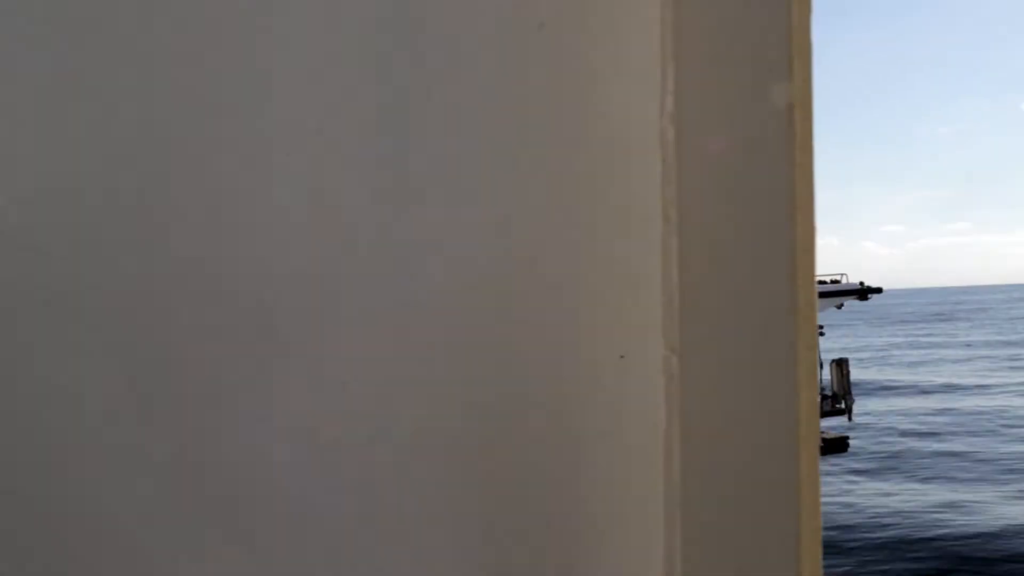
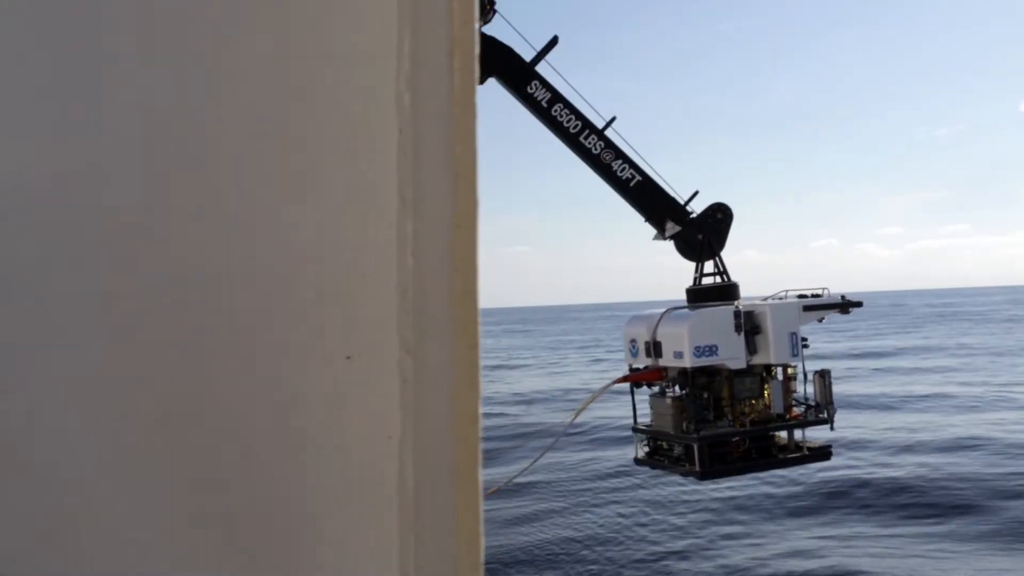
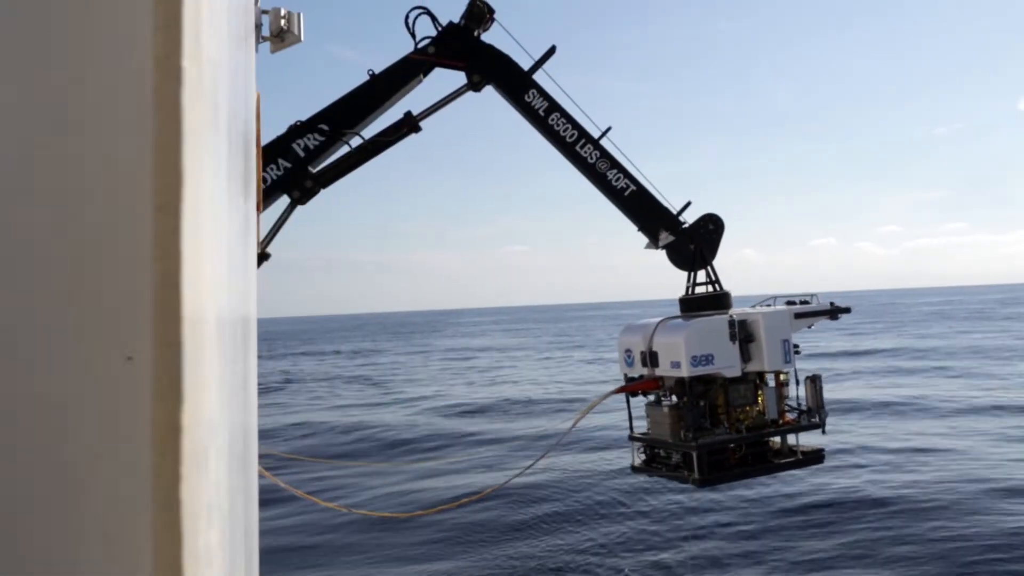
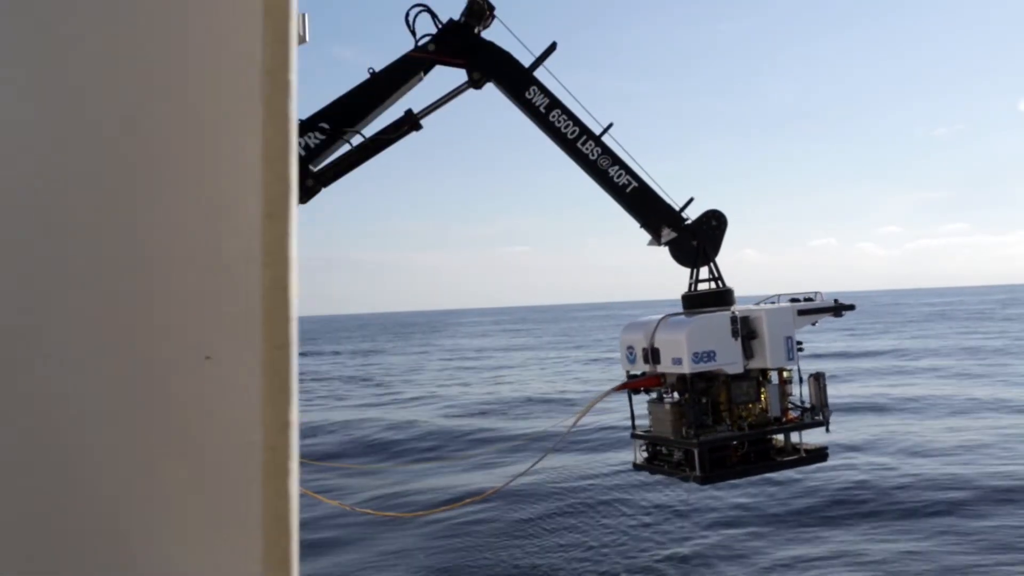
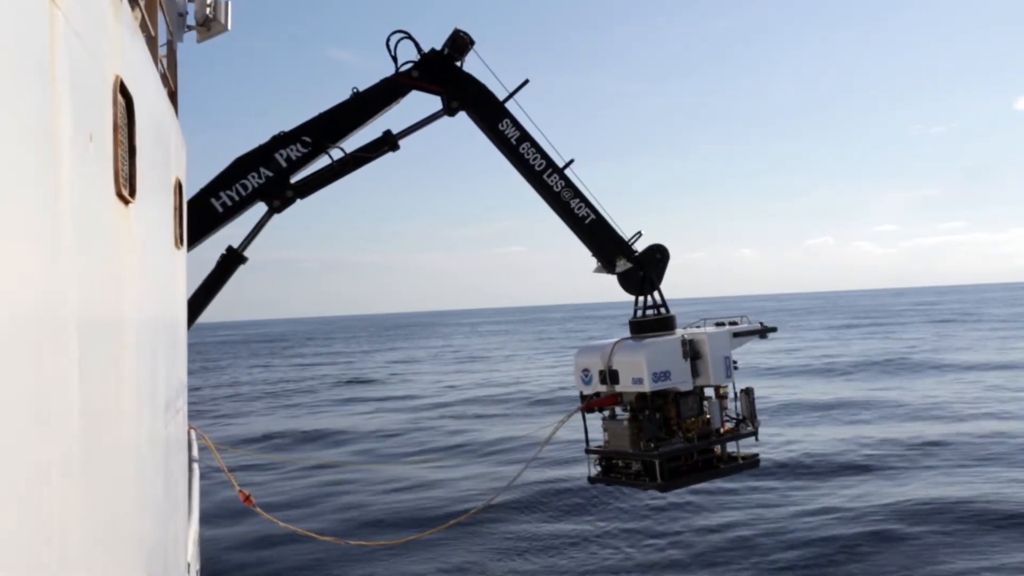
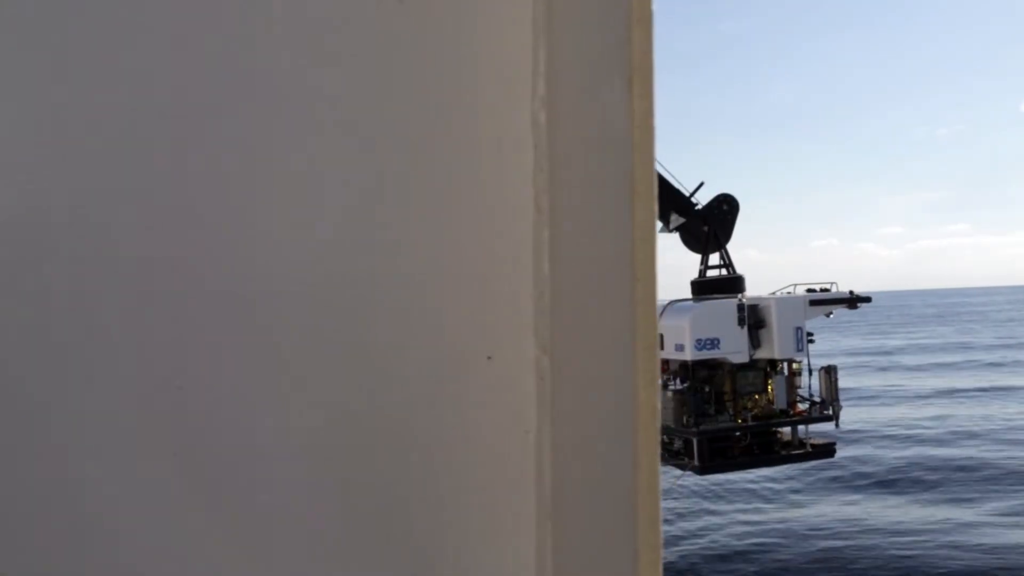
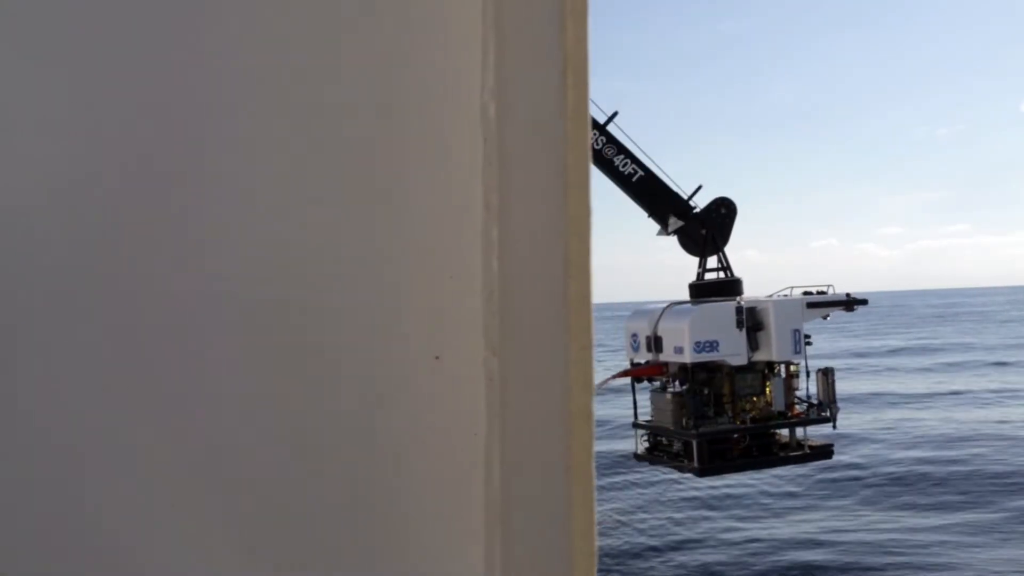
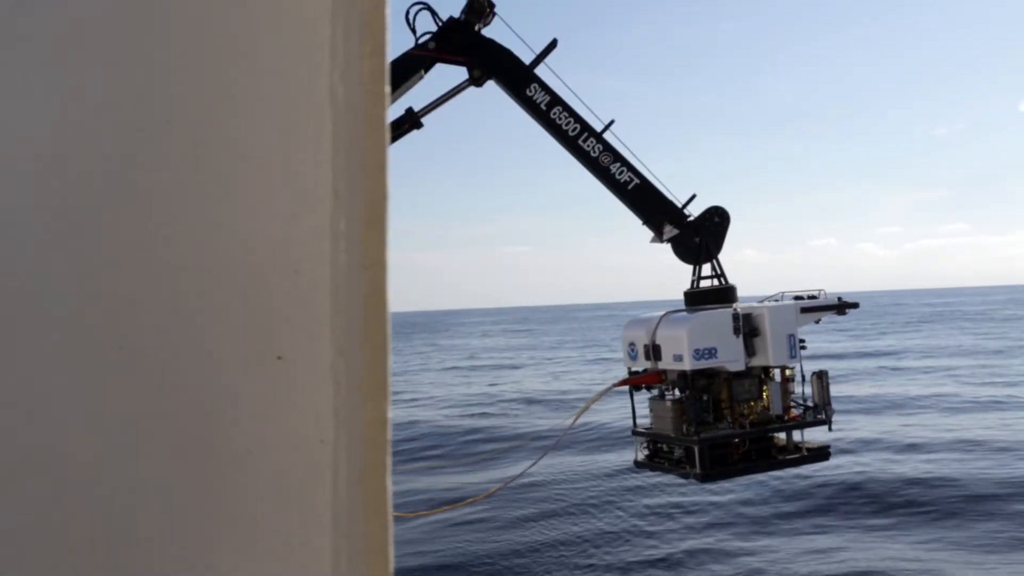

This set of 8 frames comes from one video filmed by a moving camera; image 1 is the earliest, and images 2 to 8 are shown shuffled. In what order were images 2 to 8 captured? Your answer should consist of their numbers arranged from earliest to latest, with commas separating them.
6, 7, 2, 8, 4, 3, 5
